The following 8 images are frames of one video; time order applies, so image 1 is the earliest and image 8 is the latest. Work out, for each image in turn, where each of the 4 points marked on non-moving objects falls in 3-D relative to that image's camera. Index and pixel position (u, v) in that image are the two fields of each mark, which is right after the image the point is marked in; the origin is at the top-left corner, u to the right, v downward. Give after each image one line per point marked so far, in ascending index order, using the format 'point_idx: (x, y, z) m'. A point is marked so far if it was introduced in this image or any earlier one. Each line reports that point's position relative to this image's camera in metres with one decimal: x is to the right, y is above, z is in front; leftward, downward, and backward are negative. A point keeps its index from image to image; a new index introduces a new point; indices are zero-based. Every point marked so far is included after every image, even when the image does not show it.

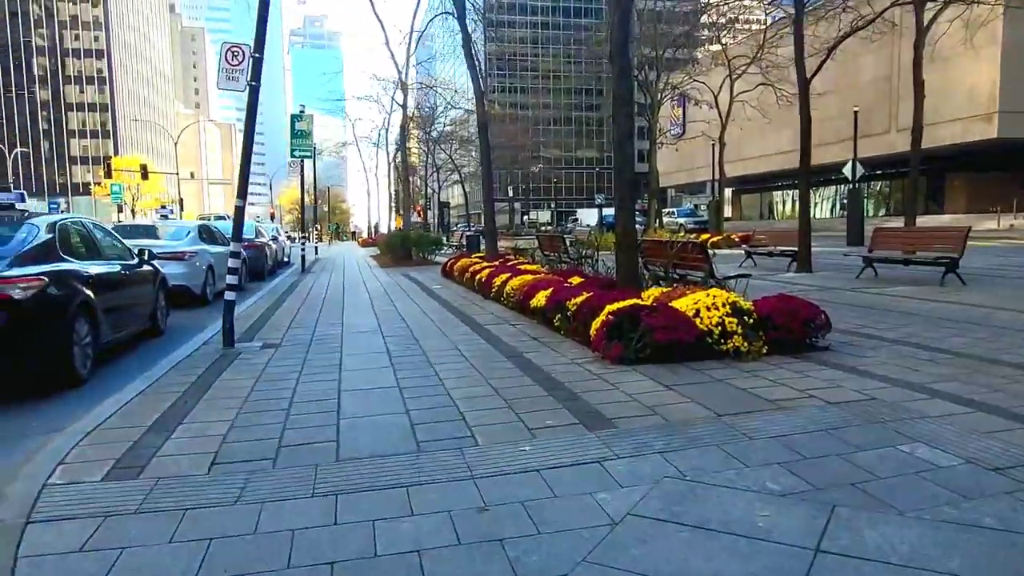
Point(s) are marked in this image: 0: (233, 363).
0: (-2.8, -0.8, +7.3) m
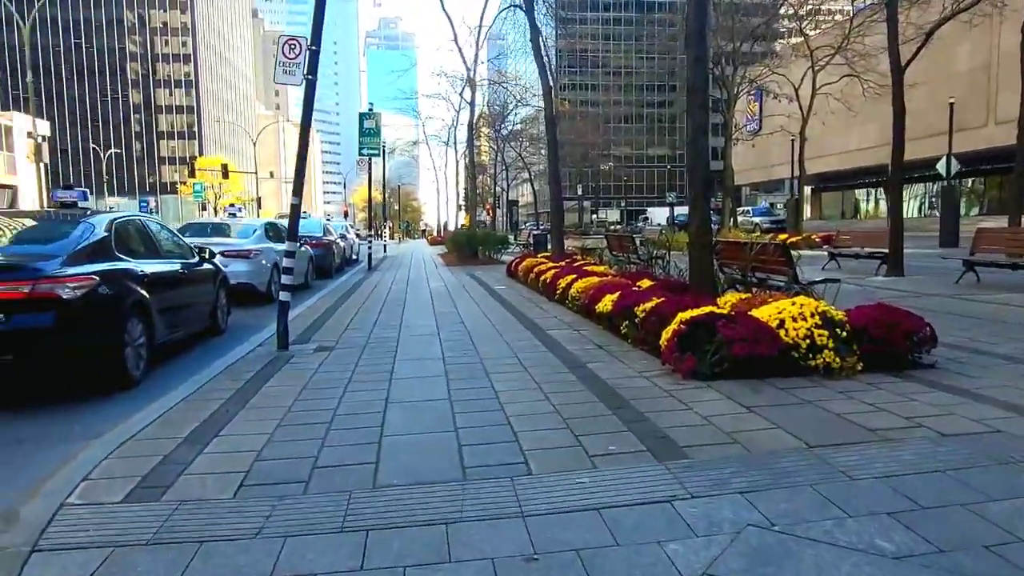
0: (-2.2, -0.8, +7.1) m
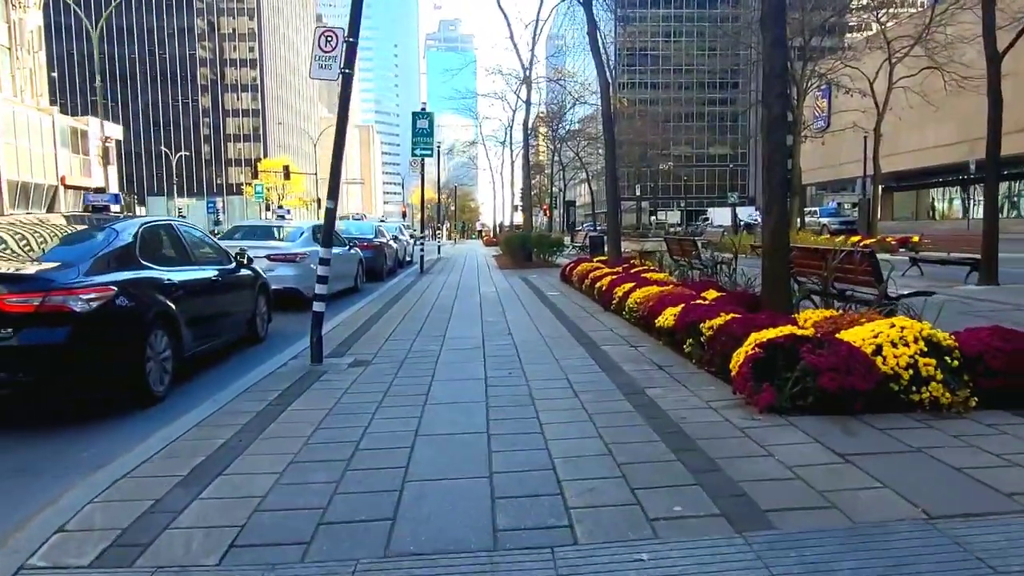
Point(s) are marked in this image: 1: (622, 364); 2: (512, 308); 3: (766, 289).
0: (-1.8, -0.9, +6.5) m
1: (+1.1, -0.7, +6.9) m
2: (0.0, -0.4, +12.4) m
3: (+2.5, 0.0, +7.1) m
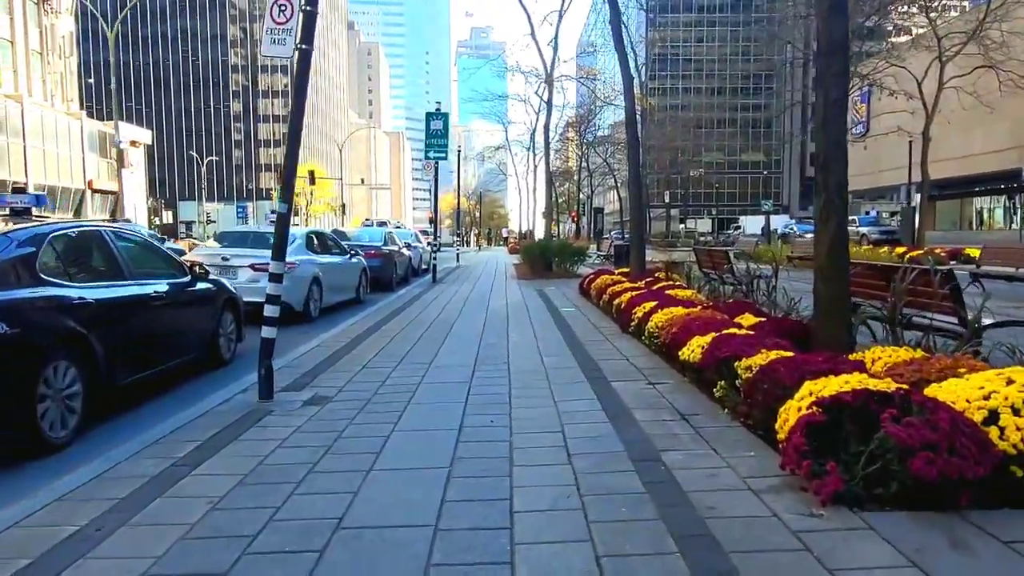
0: (-1.9, -1.0, +5.2) m
1: (+0.9, -0.9, +5.5) m
2: (+0.1, -0.6, +11.0) m
3: (+2.4, -0.2, +5.7) m
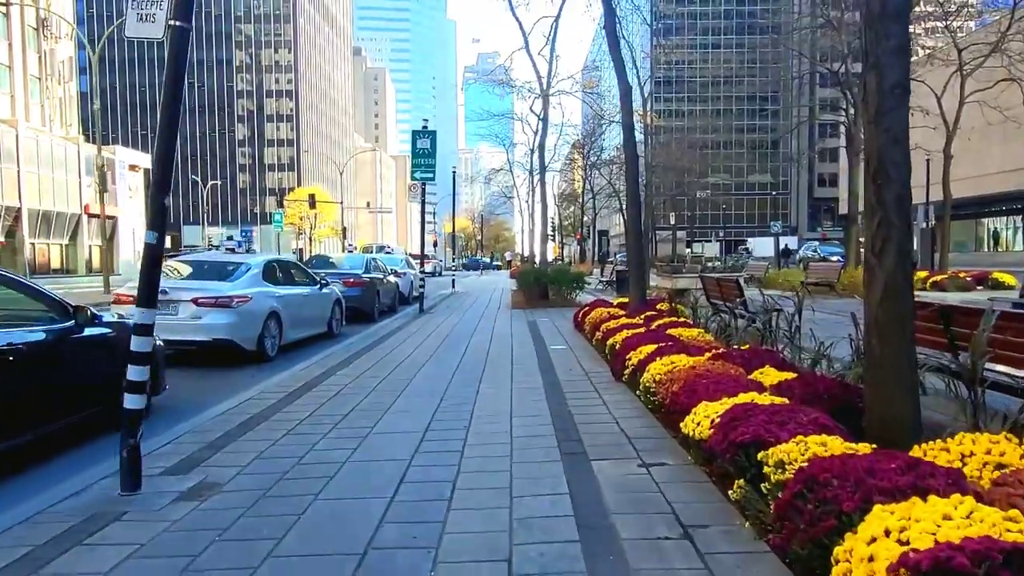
0: (-2.3, -1.4, +3.7) m
1: (+0.6, -1.3, +4.0) m
2: (-0.2, -1.1, +9.4) m
3: (+2.1, -0.5, +4.1) m
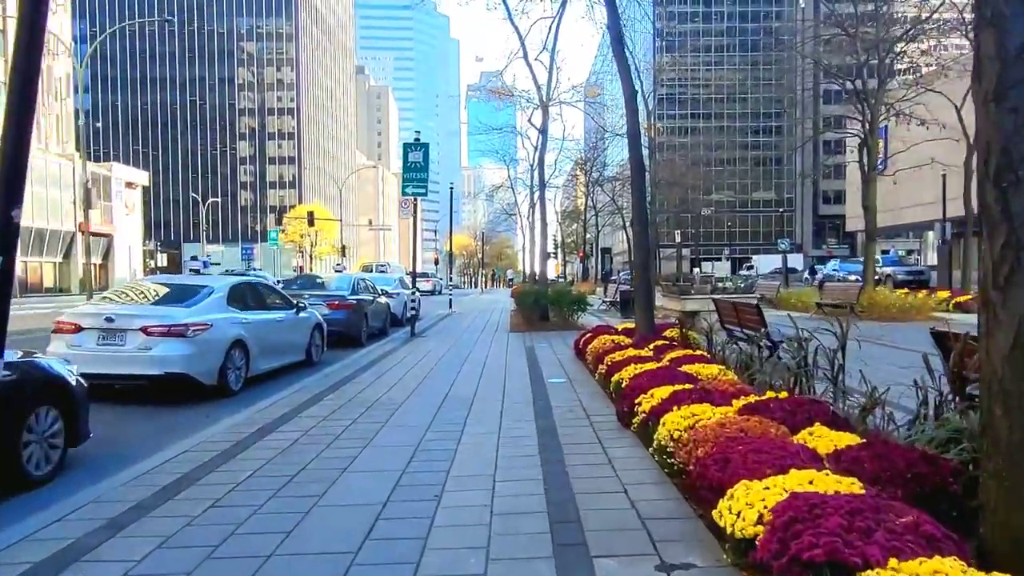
0: (-2.4, -1.5, +2.4) m
1: (+0.5, -1.4, +2.7) m
2: (-0.3, -1.4, +8.2) m
3: (+1.9, -0.7, +2.9) m
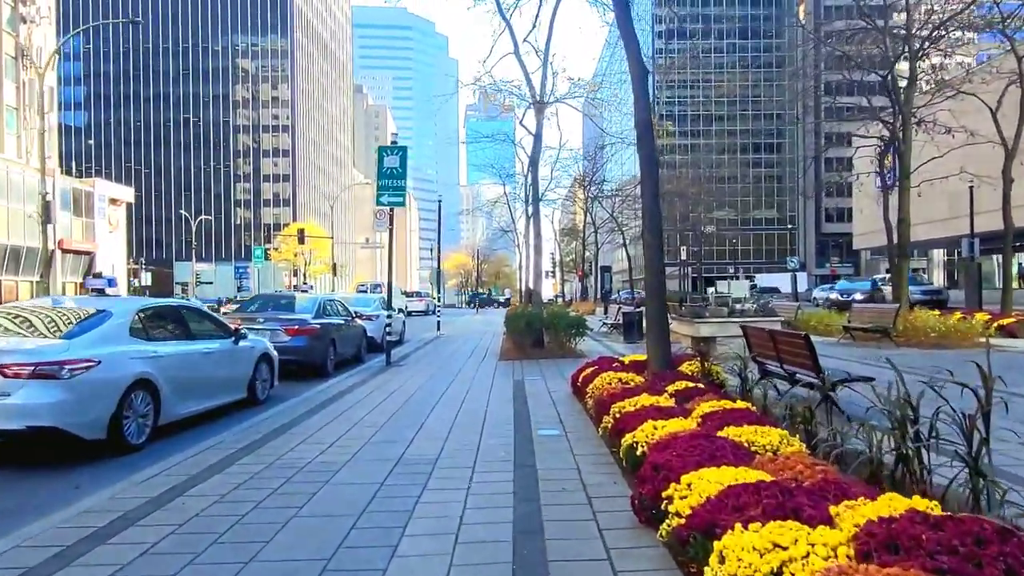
0: (-2.6, -1.6, +0.2) m
1: (+0.2, -1.5, +0.4) m
2: (-0.5, -1.6, +5.9) m
3: (+1.7, -0.8, +0.6) m
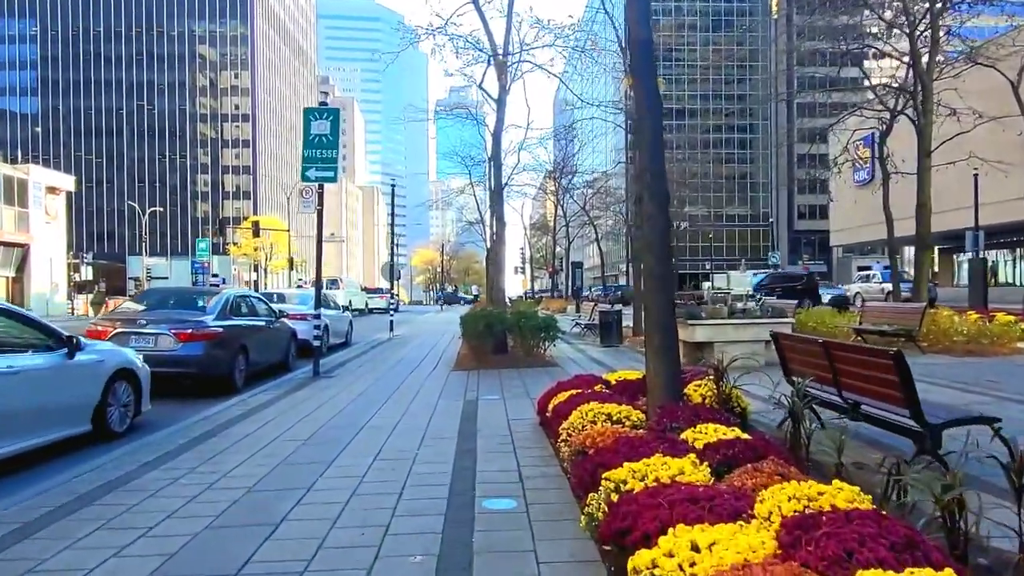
0: (-2.8, -1.6, -2.8) m
1: (+0.1, -1.5, -2.4) m
2: (-0.9, -1.6, +3.1) m
3: (+1.5, -0.8, -2.1) m
